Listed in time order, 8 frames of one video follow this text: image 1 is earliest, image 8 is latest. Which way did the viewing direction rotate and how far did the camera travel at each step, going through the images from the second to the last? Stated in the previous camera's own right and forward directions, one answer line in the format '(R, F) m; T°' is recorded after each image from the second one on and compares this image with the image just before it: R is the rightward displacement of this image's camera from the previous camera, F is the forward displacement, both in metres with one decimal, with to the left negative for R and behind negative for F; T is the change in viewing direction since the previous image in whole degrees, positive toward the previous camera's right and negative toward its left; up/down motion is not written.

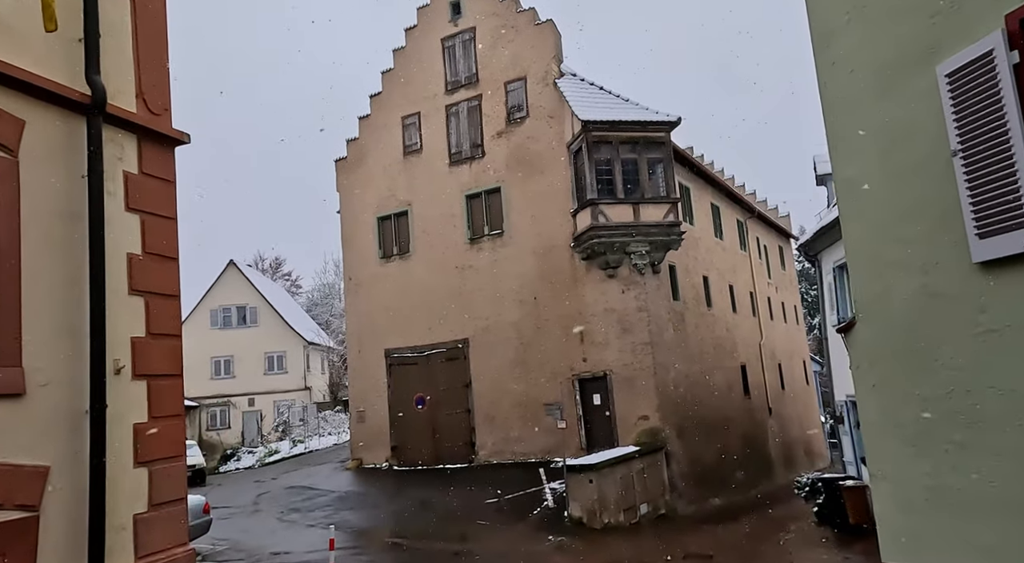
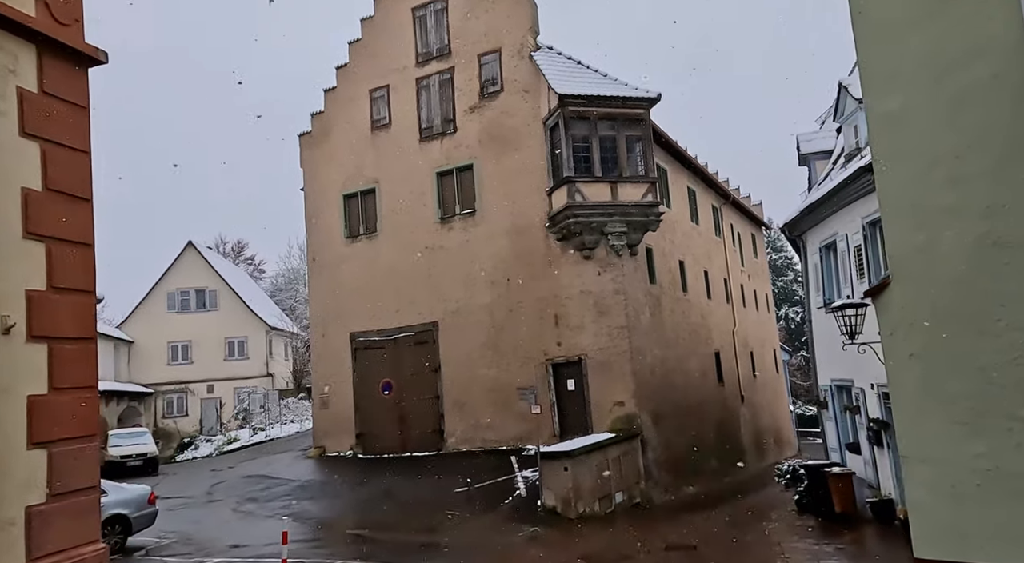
(-0.1, +0.7) m; +2°
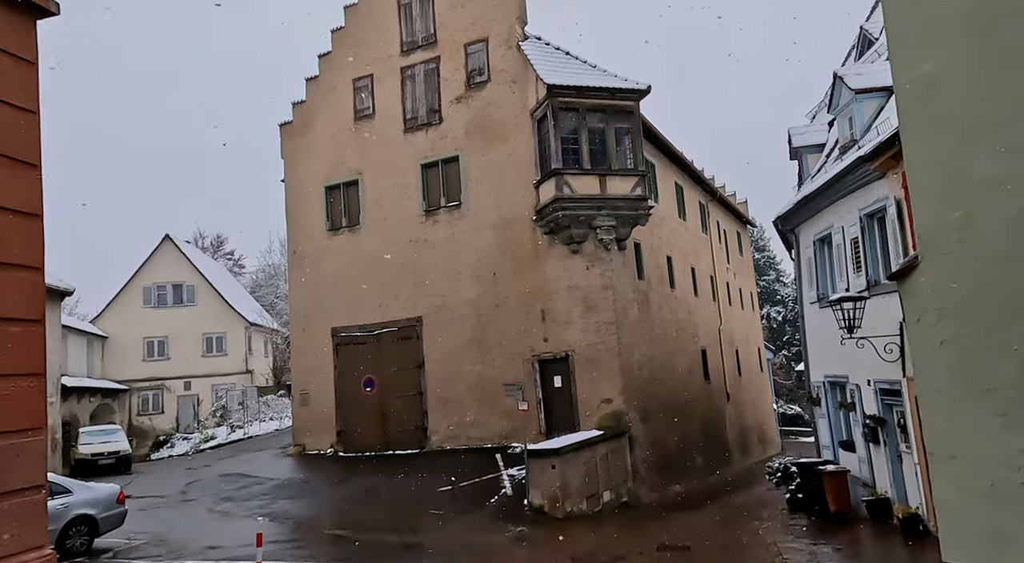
(-0.1, +0.4) m; +1°
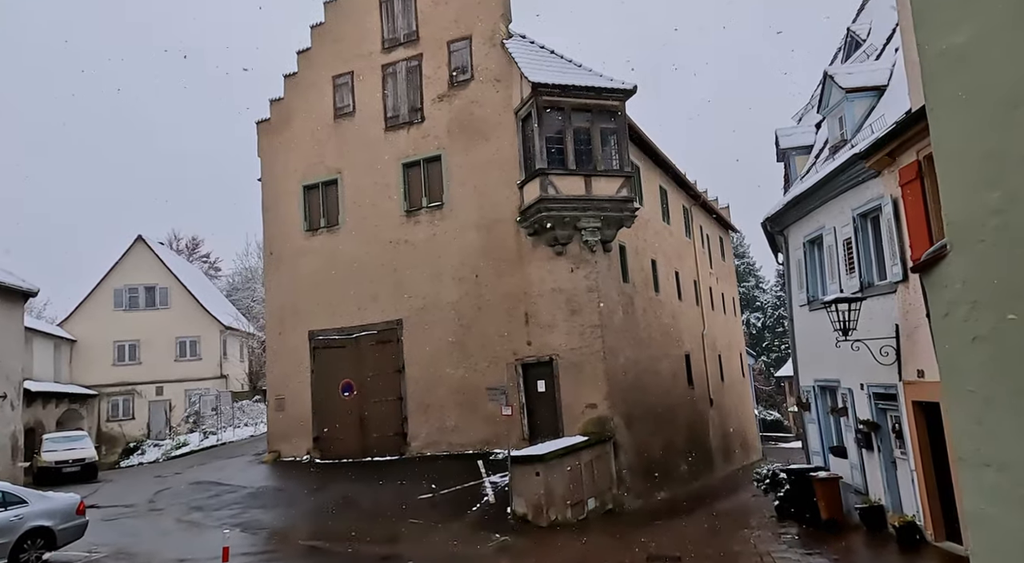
(-0.1, +0.4) m; +2°
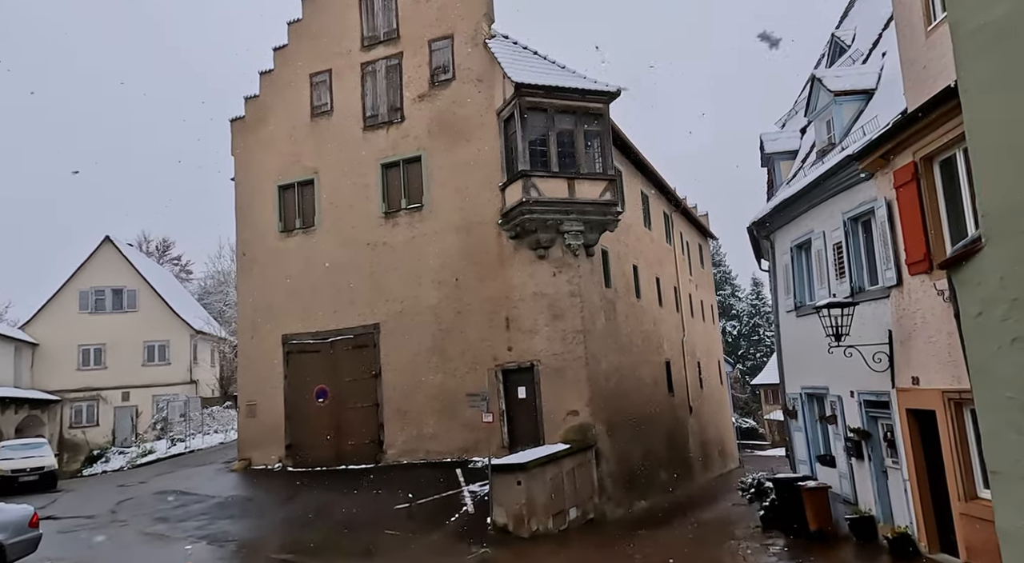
(-0.1, +0.4) m; +2°
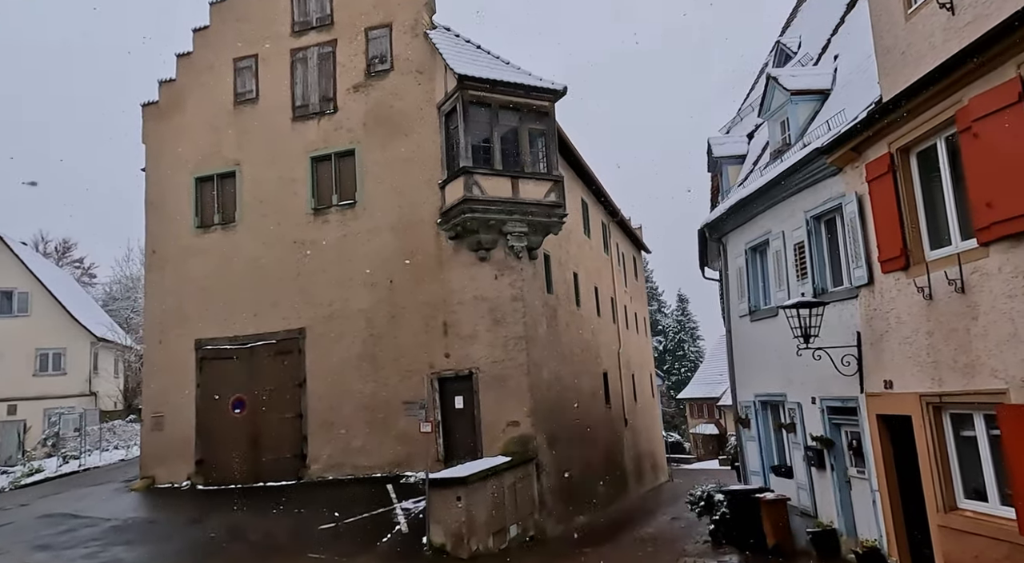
(-0.3, +0.9) m; +6°
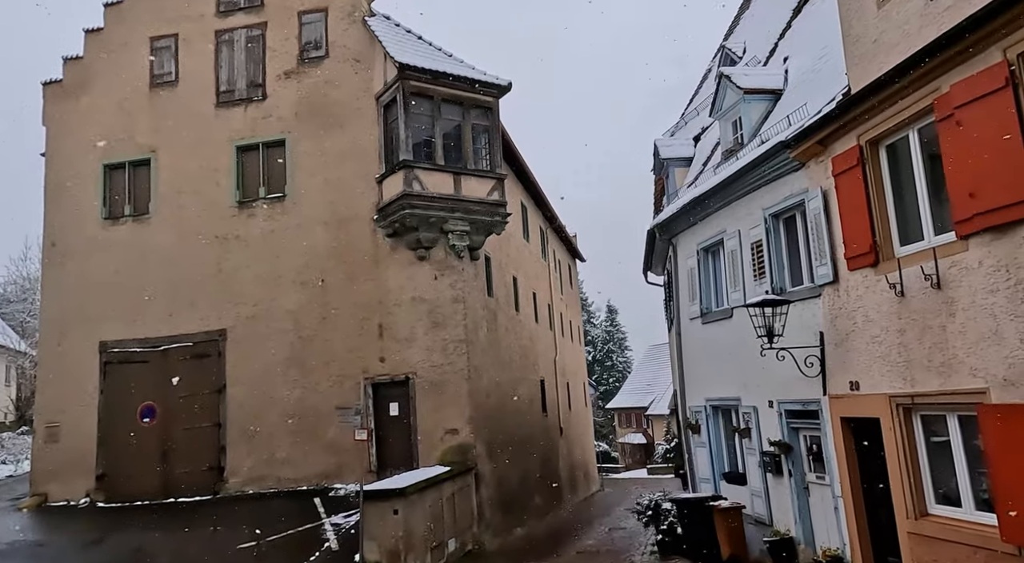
(-0.3, +0.7) m; +6°
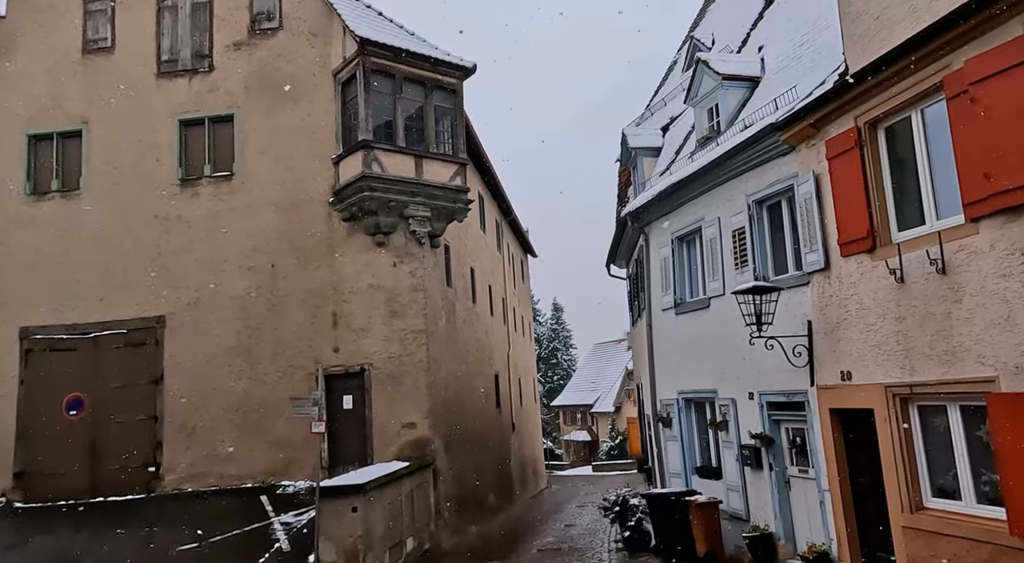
(-0.4, +0.6) m; +5°
